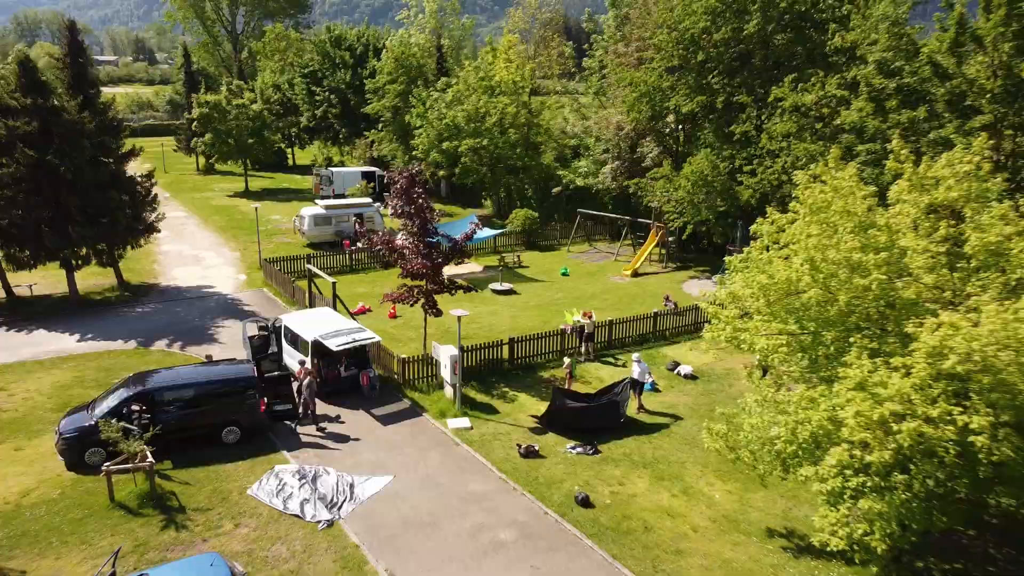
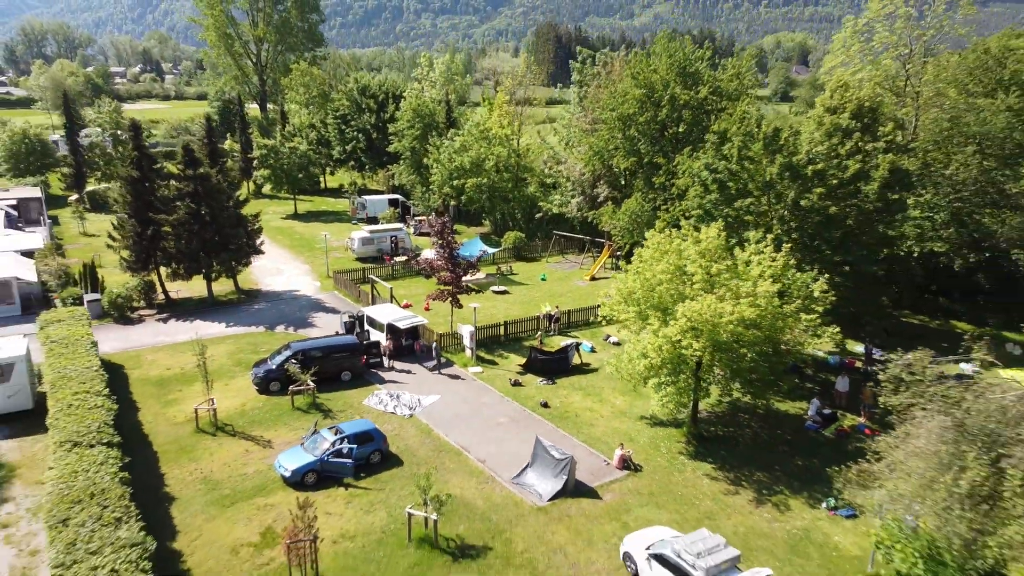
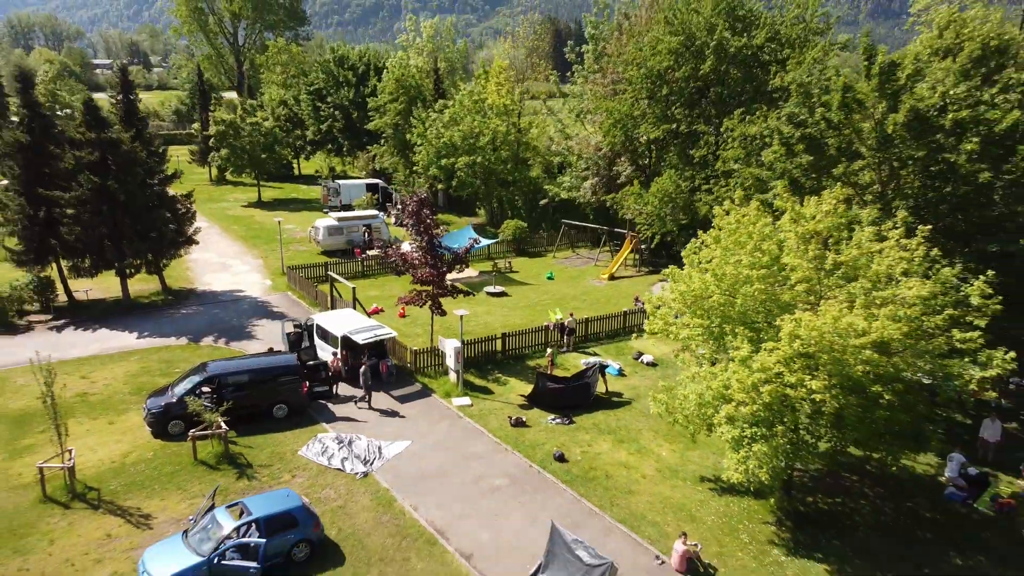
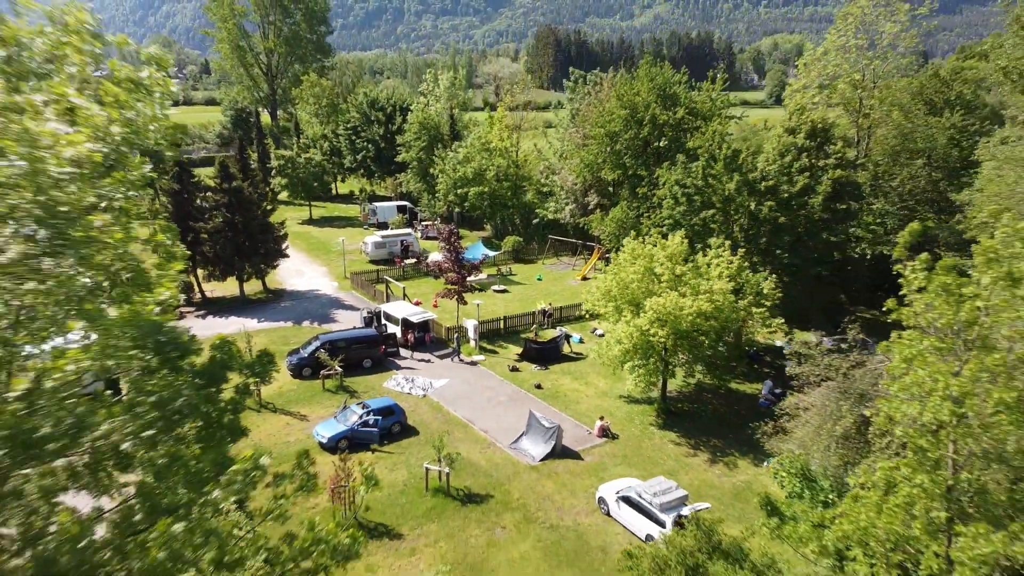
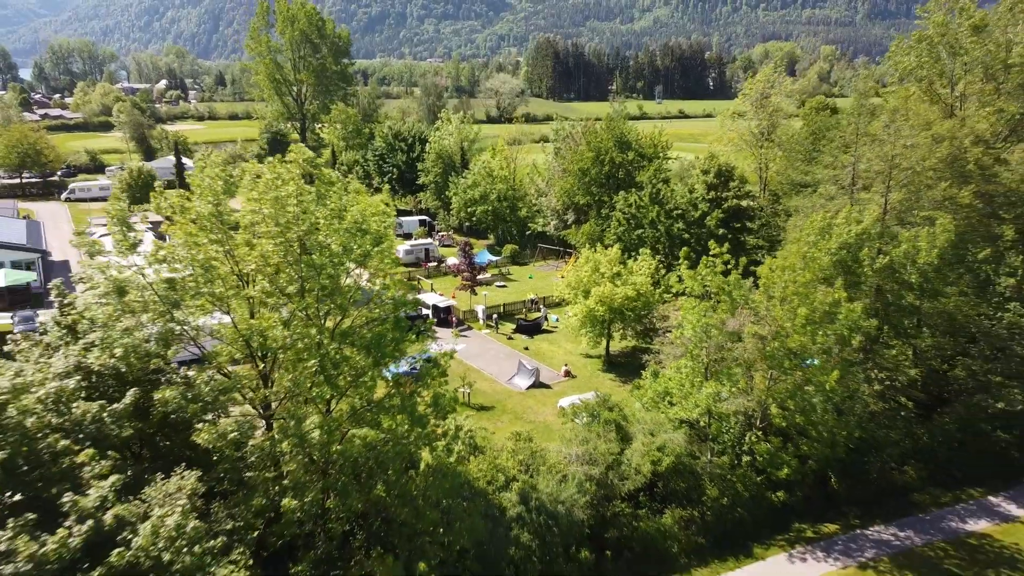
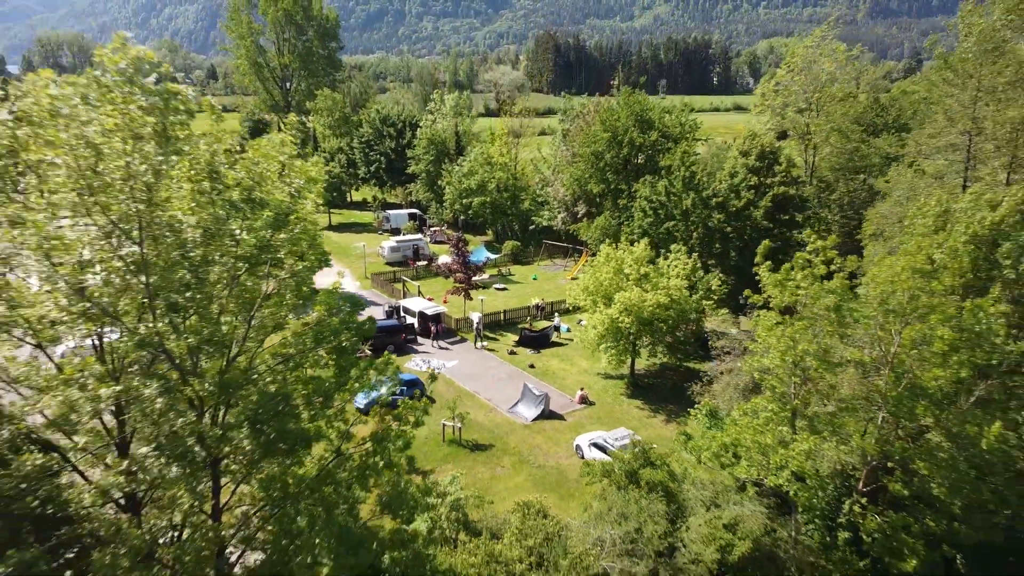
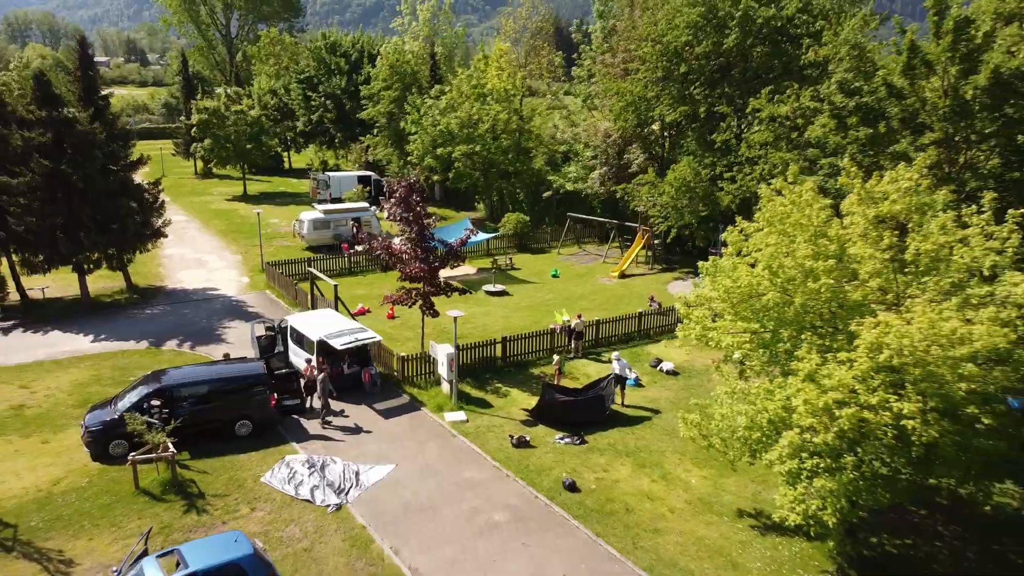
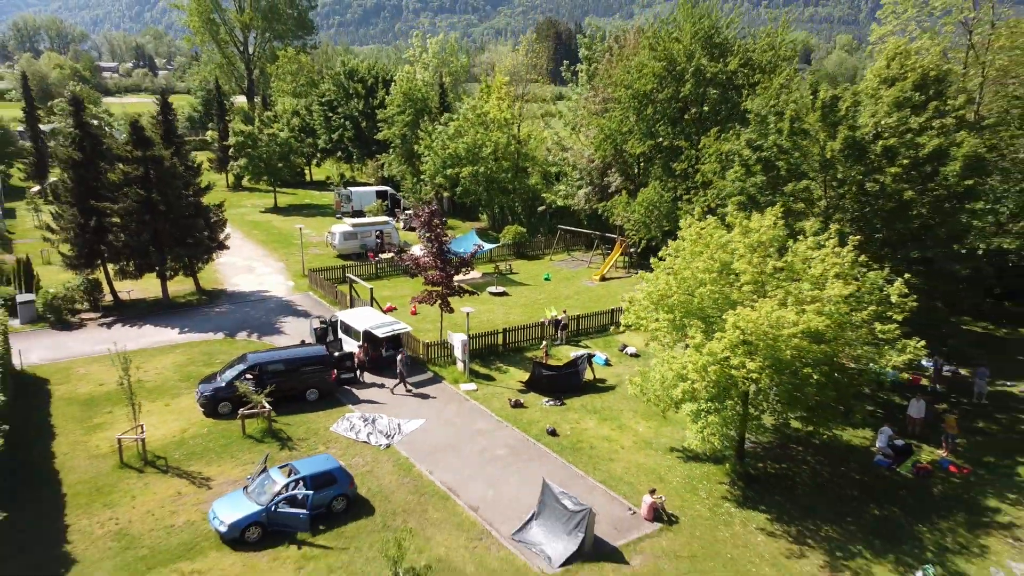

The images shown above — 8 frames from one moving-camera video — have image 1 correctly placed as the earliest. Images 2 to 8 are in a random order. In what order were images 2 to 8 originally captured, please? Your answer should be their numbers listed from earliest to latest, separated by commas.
7, 3, 8, 2, 4, 6, 5
